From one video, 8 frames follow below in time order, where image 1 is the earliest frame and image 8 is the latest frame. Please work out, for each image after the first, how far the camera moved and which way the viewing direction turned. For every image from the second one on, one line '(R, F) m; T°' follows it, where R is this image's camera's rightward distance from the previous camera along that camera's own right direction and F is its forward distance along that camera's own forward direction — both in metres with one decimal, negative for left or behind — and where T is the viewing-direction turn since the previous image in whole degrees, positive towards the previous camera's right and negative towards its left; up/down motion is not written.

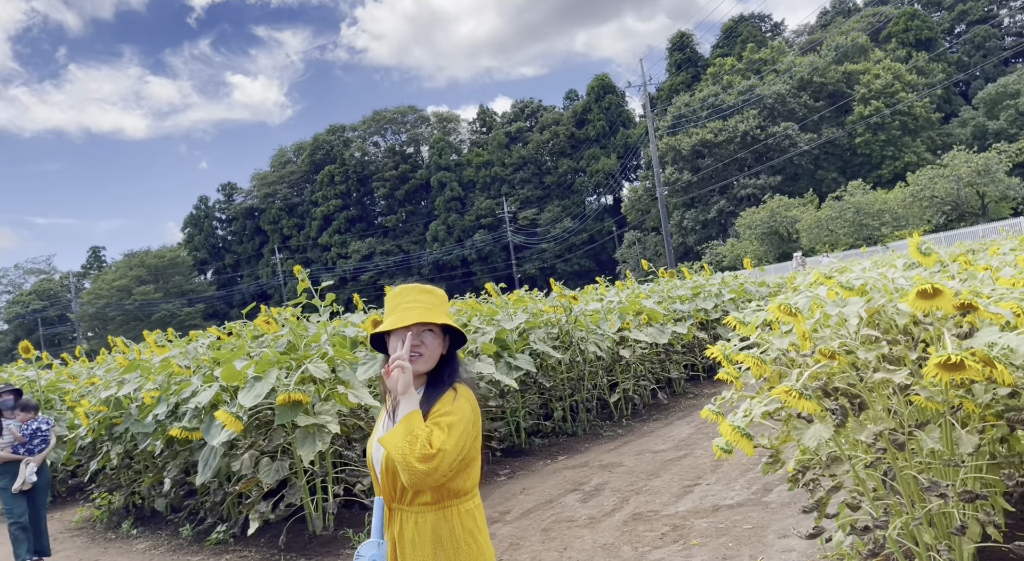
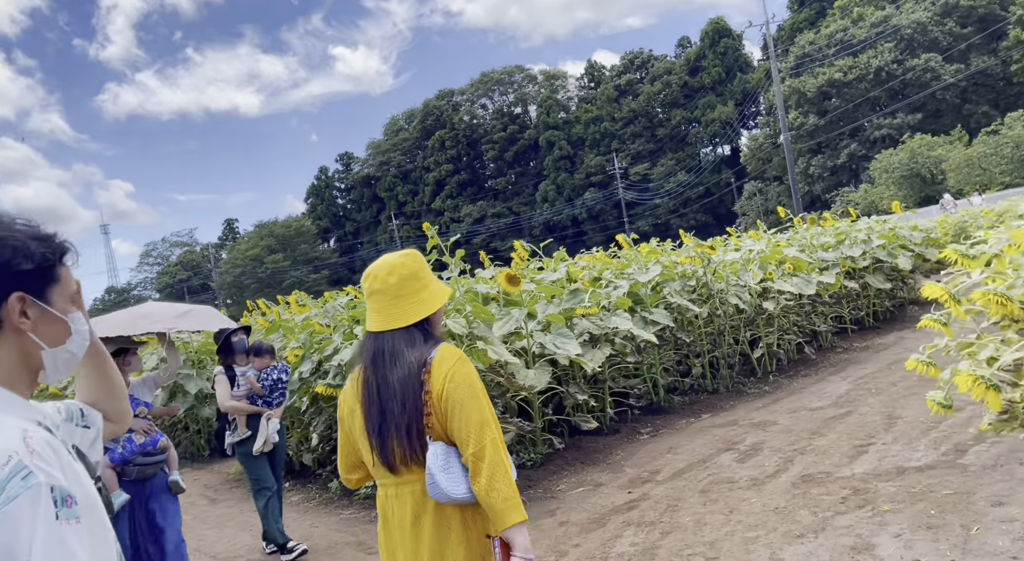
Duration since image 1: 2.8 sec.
(-0.2, +0.2) m; -9°
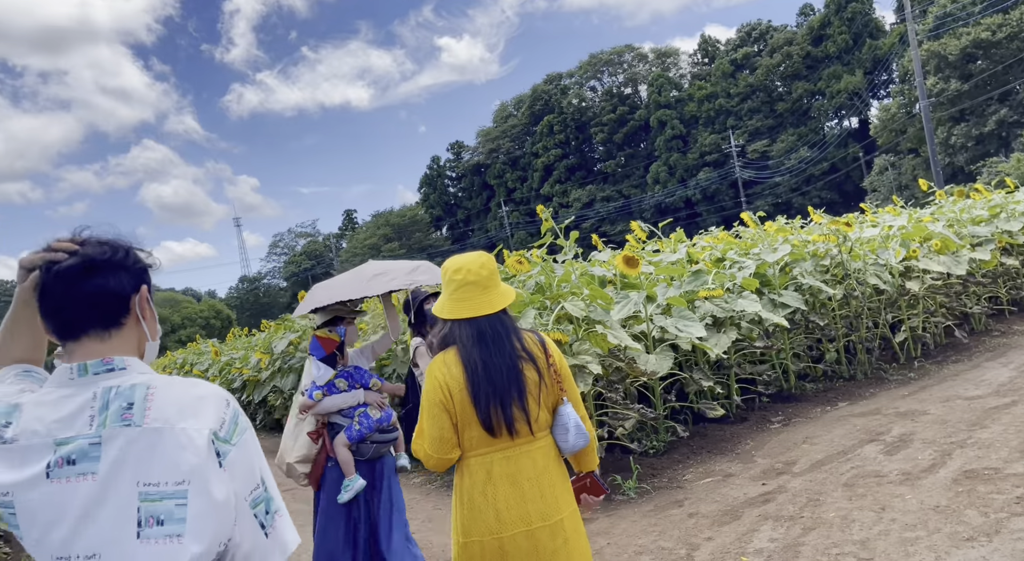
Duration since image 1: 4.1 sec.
(-0.1, +0.1) m; -9°
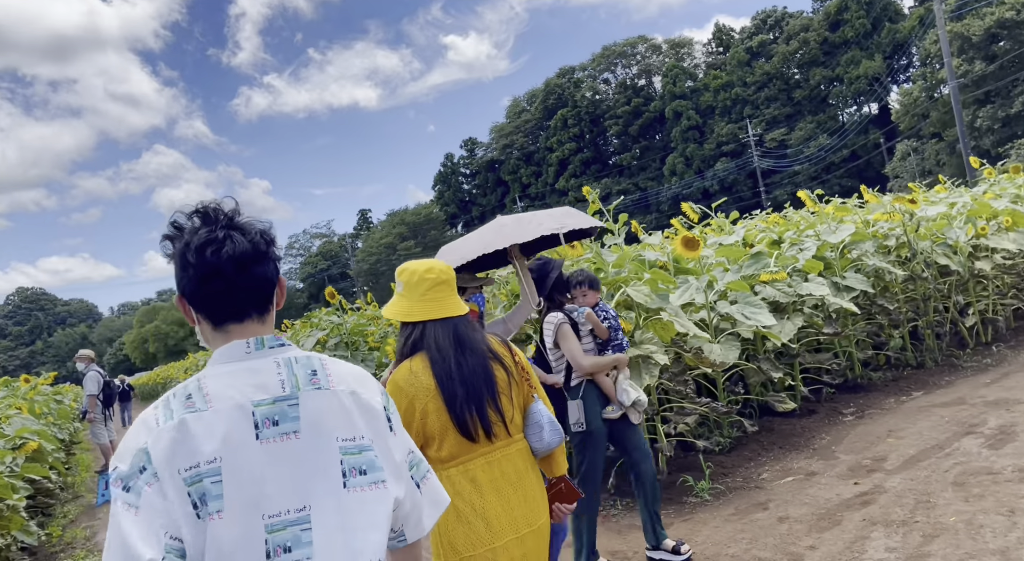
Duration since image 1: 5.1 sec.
(-0.2, +0.3) m; -1°
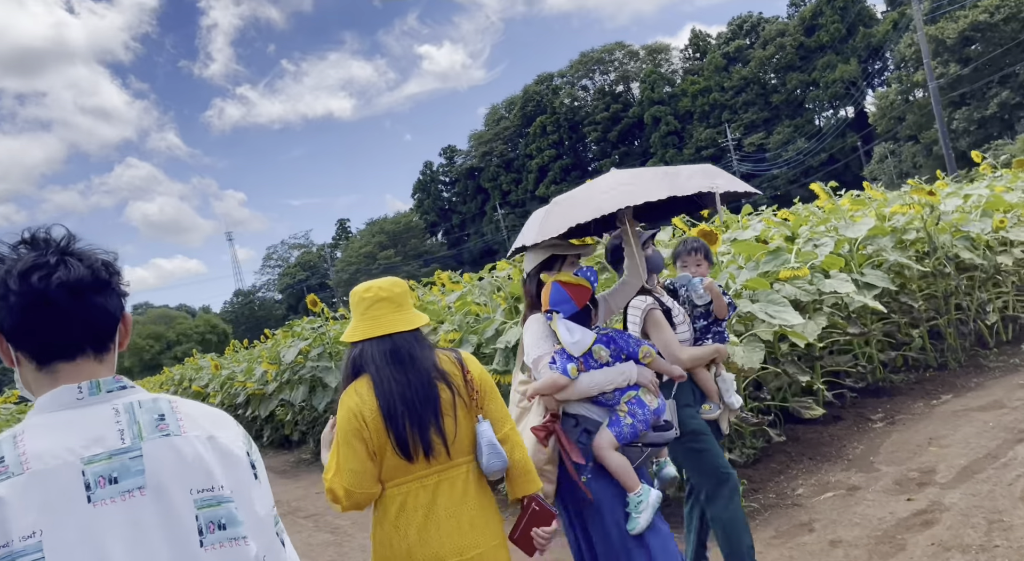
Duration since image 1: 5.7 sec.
(-0.1, +0.4) m; +2°
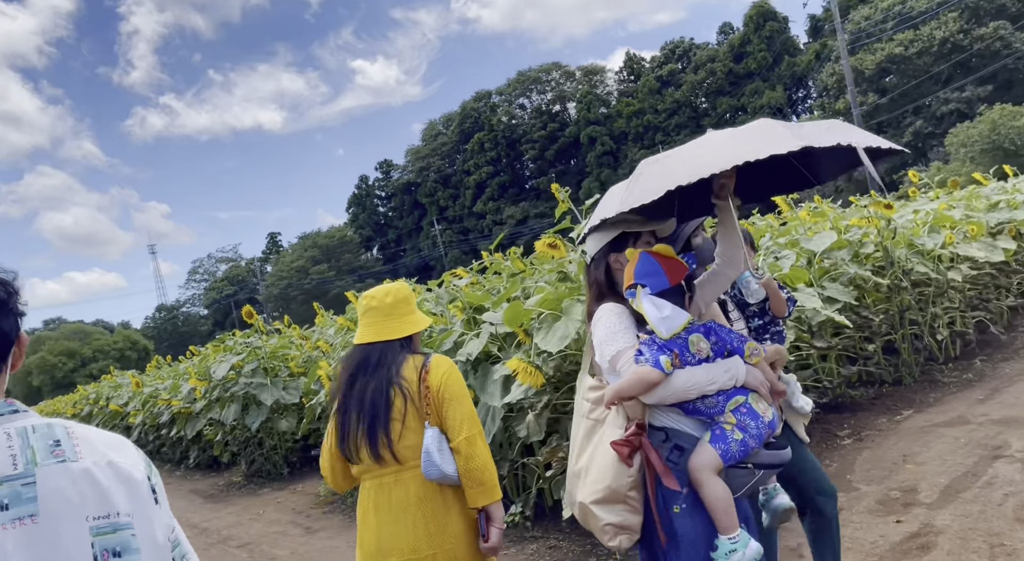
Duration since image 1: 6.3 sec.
(-0.1, +0.3) m; +6°
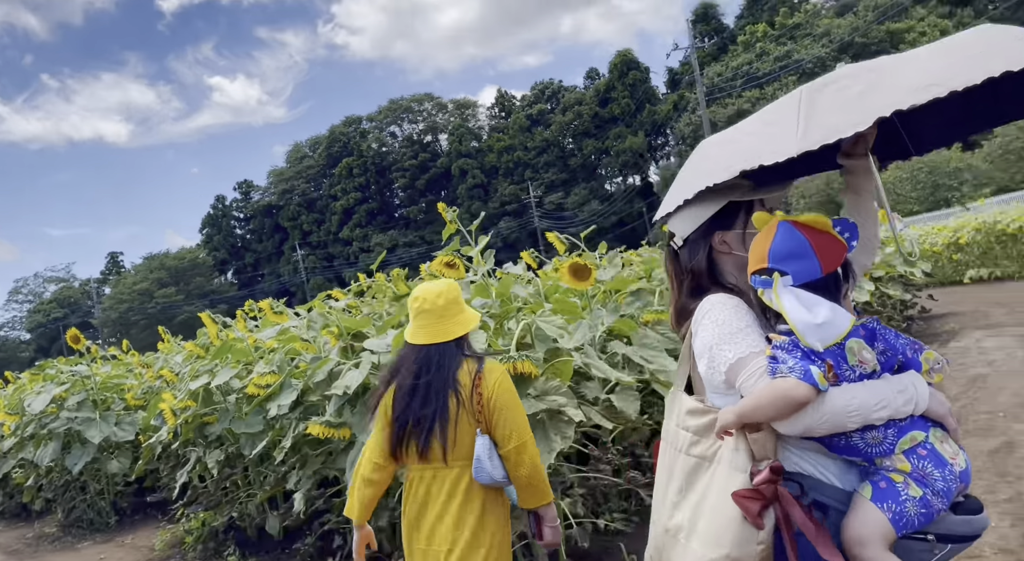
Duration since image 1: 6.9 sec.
(-0.1, +0.4) m; +11°
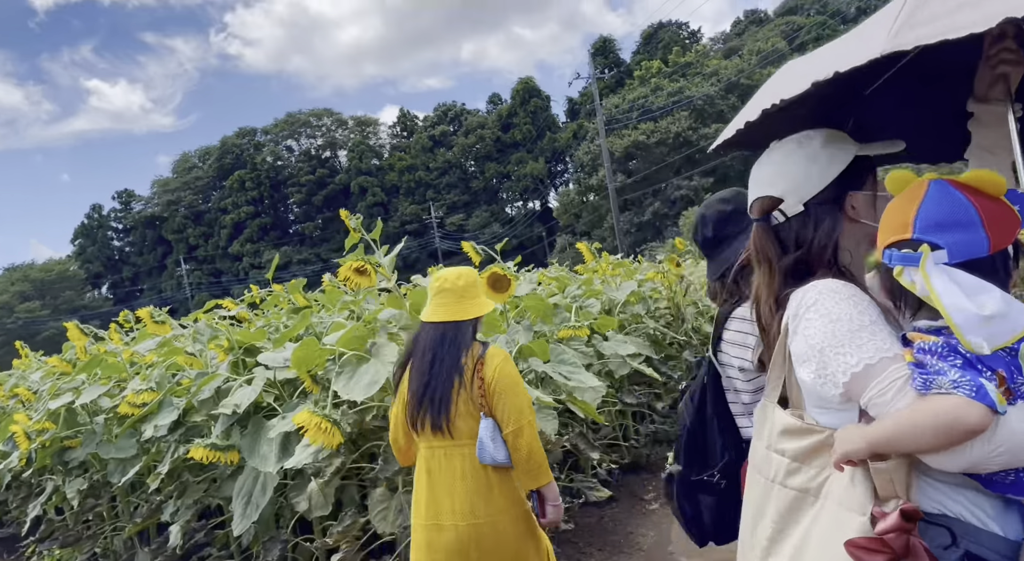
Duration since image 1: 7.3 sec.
(-0.1, +0.2) m; +9°
